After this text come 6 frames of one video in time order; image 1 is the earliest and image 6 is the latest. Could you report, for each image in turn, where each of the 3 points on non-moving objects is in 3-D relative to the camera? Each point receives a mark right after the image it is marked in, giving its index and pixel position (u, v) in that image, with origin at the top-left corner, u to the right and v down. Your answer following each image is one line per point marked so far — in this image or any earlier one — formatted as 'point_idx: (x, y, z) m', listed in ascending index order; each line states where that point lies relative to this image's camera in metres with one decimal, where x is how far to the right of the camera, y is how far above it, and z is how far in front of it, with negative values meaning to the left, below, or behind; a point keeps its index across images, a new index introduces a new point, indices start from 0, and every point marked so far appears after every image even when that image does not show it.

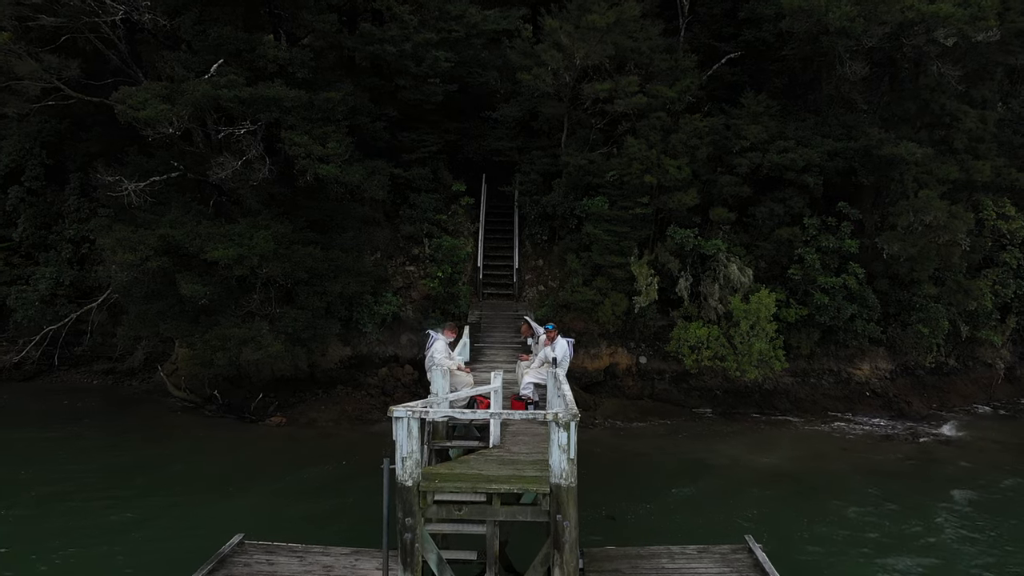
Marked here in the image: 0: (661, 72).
0: (+3.7, +5.4, +15.0) m
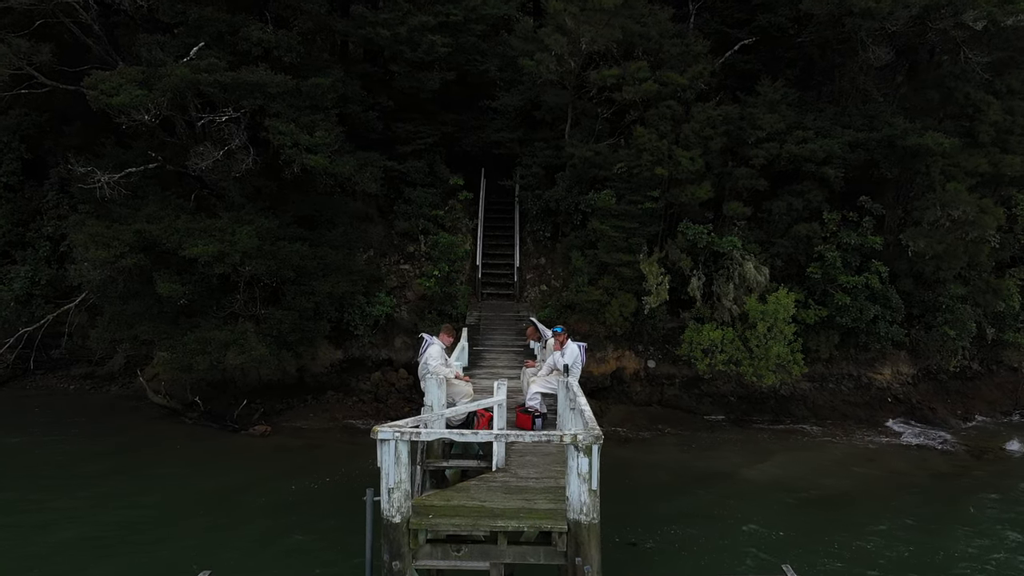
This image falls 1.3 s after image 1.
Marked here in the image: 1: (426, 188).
0: (+3.7, +5.4, +14.1) m
1: (-2.4, +2.8, +16.8) m
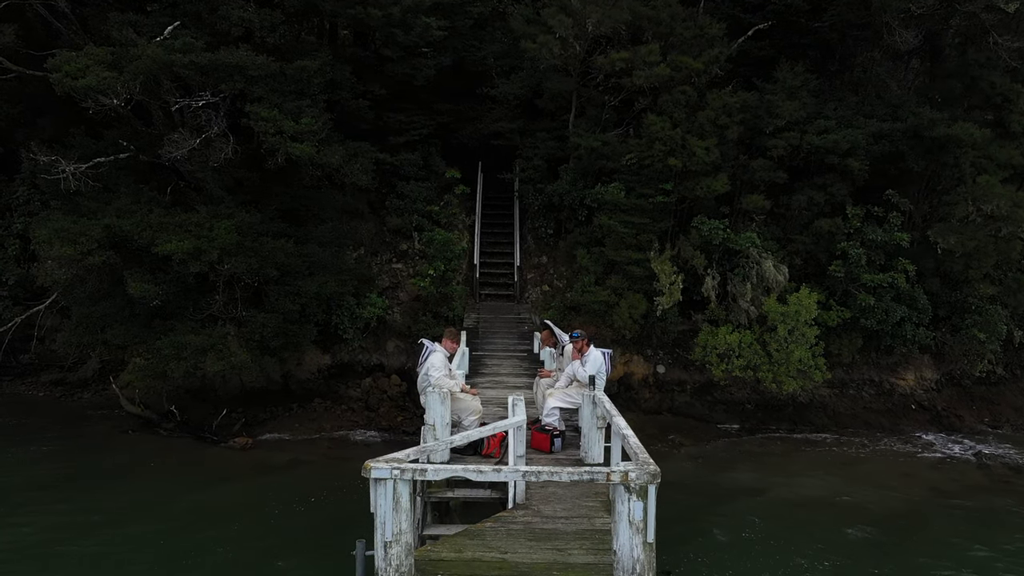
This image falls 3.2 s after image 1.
0: (+3.7, +5.4, +13.2) m
1: (-2.4, +2.8, +15.8) m
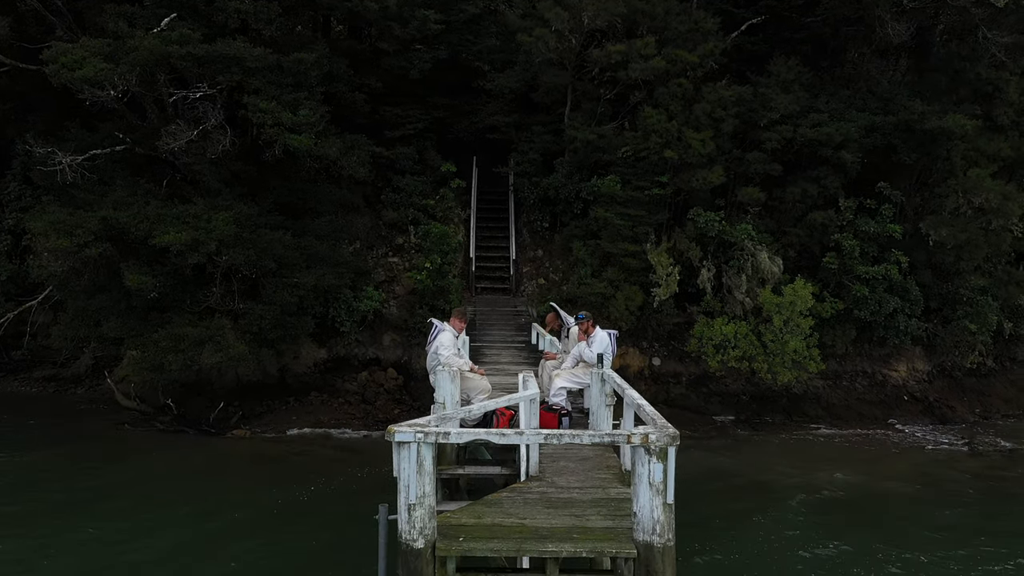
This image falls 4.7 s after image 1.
0: (+3.7, +5.6, +13.3) m
1: (-2.5, +2.9, +15.8) m
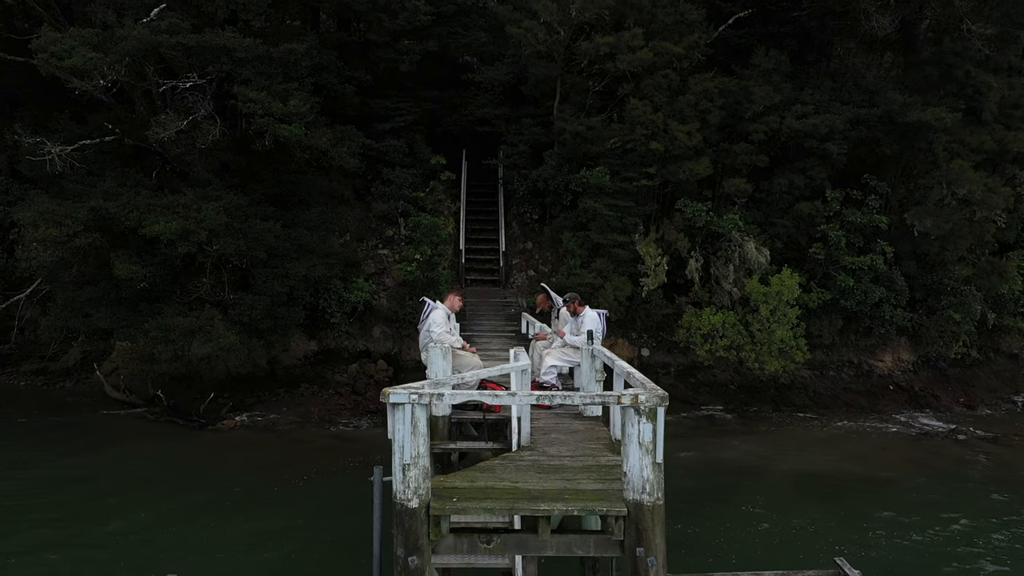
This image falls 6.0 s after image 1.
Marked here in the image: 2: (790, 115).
0: (+3.4, +5.8, +13.4) m
1: (-2.8, +3.1, +15.9) m
2: (+6.0, +3.7, +13.0) m
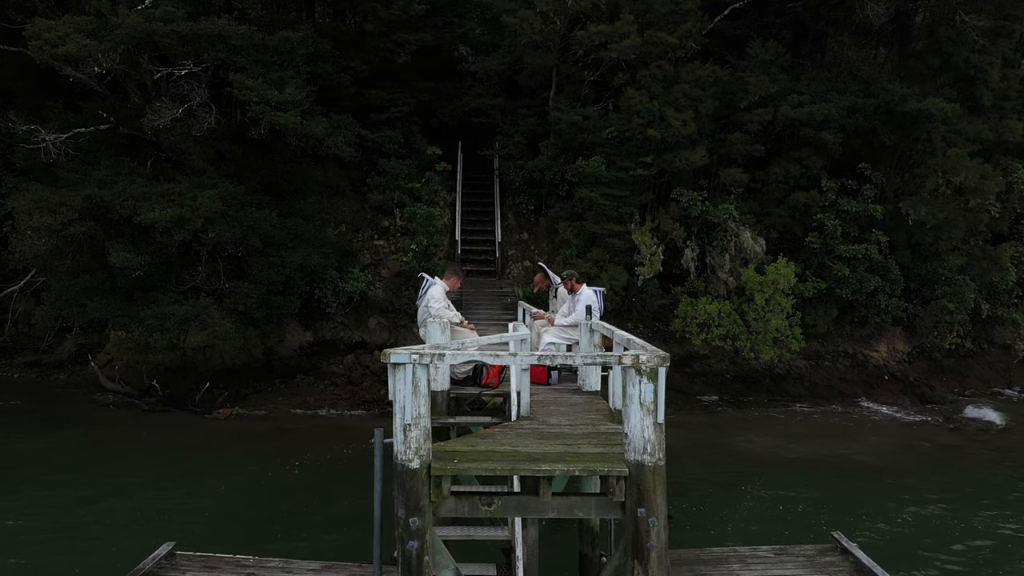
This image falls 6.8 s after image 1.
0: (+3.3, +6.0, +13.4) m
1: (-2.9, +3.3, +15.8) m
2: (+5.9, +3.9, +13.0) m
